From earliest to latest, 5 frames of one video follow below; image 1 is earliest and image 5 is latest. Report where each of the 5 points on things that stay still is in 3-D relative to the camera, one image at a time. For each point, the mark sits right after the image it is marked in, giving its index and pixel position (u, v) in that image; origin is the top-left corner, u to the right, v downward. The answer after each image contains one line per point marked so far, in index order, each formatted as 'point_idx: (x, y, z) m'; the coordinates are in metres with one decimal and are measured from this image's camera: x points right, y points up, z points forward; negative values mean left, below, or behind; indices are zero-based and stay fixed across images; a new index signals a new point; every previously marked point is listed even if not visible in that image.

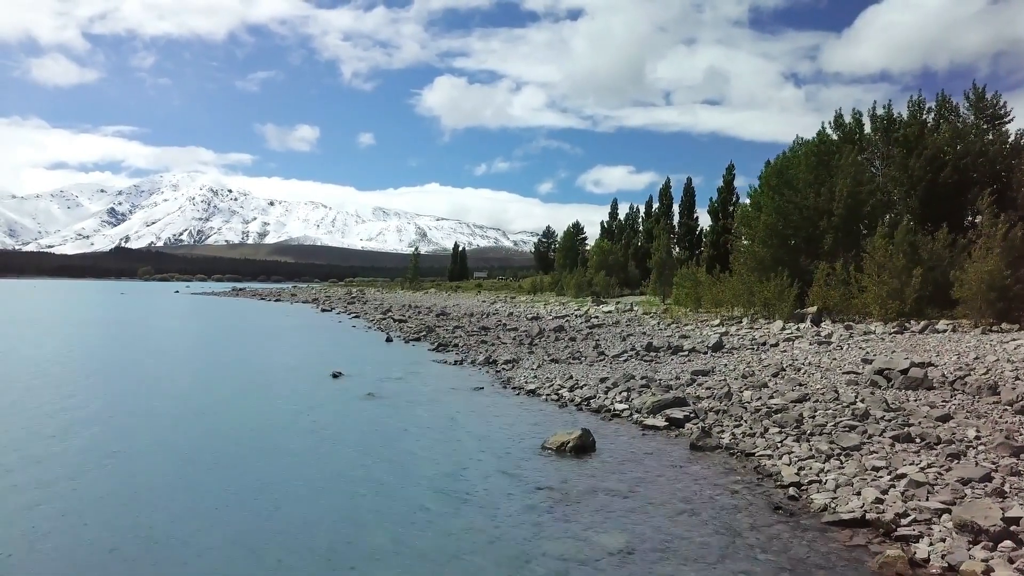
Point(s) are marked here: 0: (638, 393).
0: (+3.0, -2.5, +15.5) m
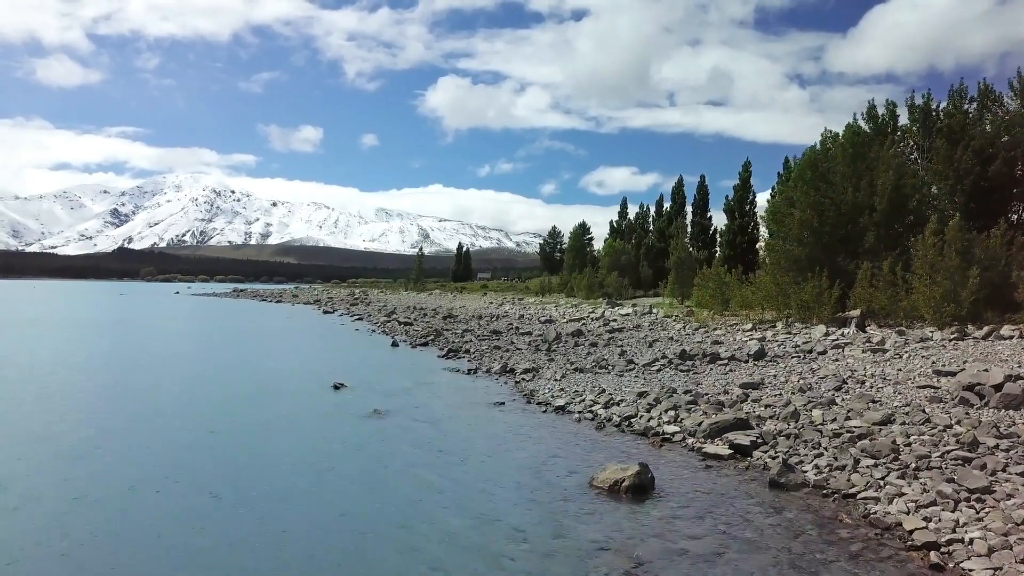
0: (+3.6, -2.6, +13.4) m
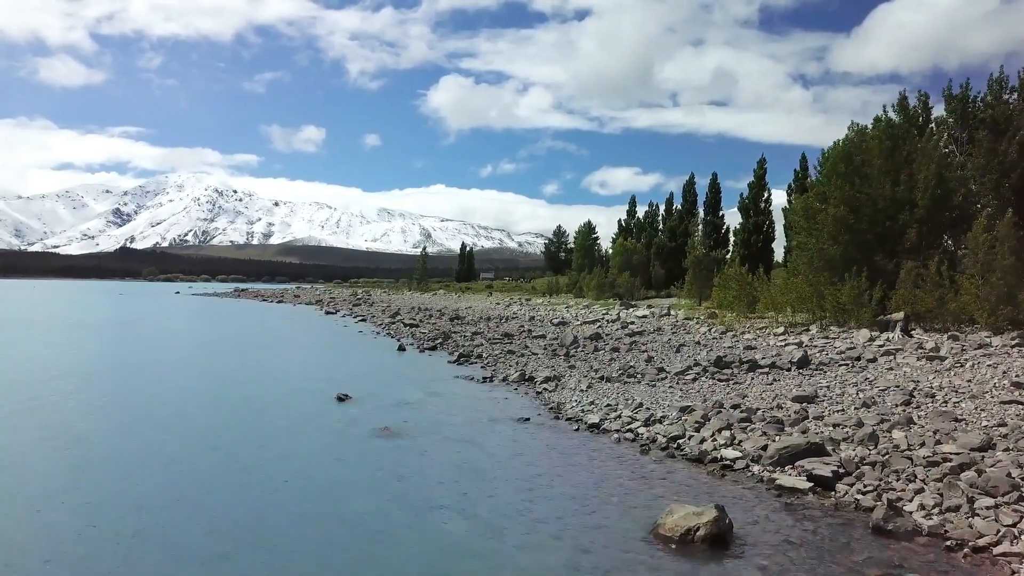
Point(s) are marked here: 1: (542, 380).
0: (+4.2, -2.6, +11.6) m
1: (+0.8, -2.6, +18.3) m
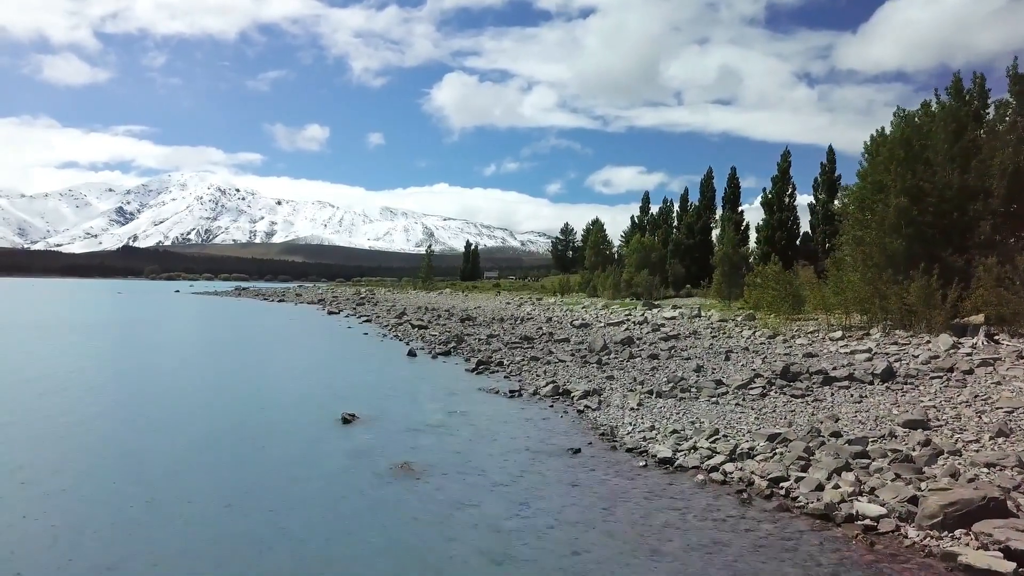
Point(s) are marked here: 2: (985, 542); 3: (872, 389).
0: (+4.9, -2.6, +8.9) m
1: (+1.6, -2.6, +15.6) m
2: (+5.0, -2.7, +6.9) m
3: (+8.3, -2.3, +14.8) m
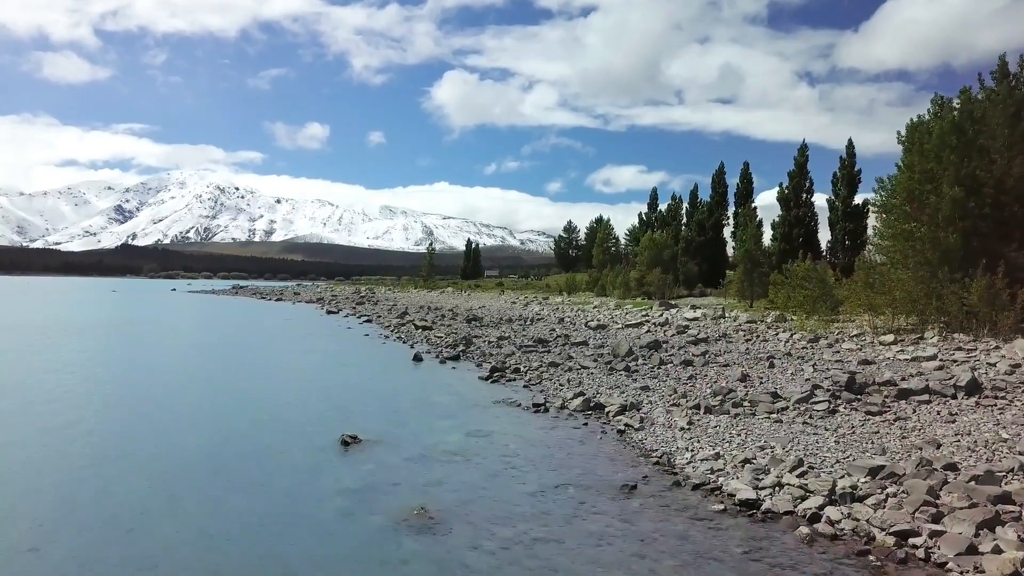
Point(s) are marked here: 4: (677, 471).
0: (+5.5, -2.6, +6.8) m
1: (+2.2, -2.5, +13.5) m
2: (+5.6, -2.7, +4.8) m
3: (+8.8, -2.3, +12.7) m
4: (+2.4, -2.7, +9.5) m
